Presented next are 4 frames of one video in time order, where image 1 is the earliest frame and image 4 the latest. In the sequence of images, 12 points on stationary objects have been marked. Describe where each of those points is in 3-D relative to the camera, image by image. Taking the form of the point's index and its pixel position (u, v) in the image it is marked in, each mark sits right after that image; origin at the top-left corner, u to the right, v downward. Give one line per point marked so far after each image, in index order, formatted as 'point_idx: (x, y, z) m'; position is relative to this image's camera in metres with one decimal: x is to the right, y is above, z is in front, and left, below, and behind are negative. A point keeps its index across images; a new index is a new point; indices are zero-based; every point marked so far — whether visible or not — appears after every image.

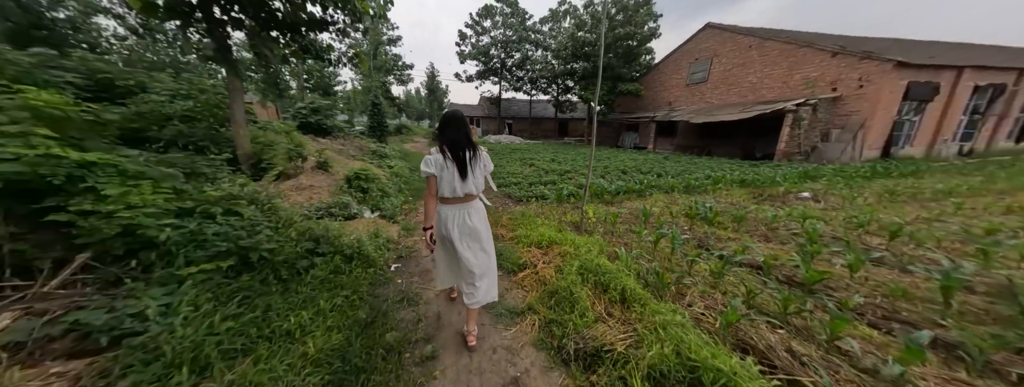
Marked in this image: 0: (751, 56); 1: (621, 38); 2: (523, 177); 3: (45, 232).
0: (+9.9, +5.6, +10.7) m
1: (+5.7, +8.0, +13.7) m
2: (+0.3, +0.4, +6.8) m
3: (-2.6, -0.2, +1.5) m
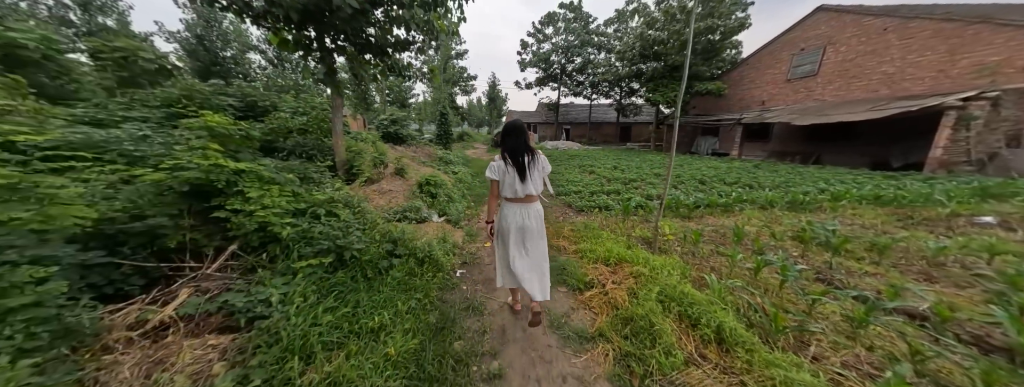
0: (+12.1, +5.0, +8.5) m
1: (+8.7, +7.4, +12.3) m
2: (+1.7, +0.2, +6.5) m
3: (-2.2, -0.2, +1.9) m
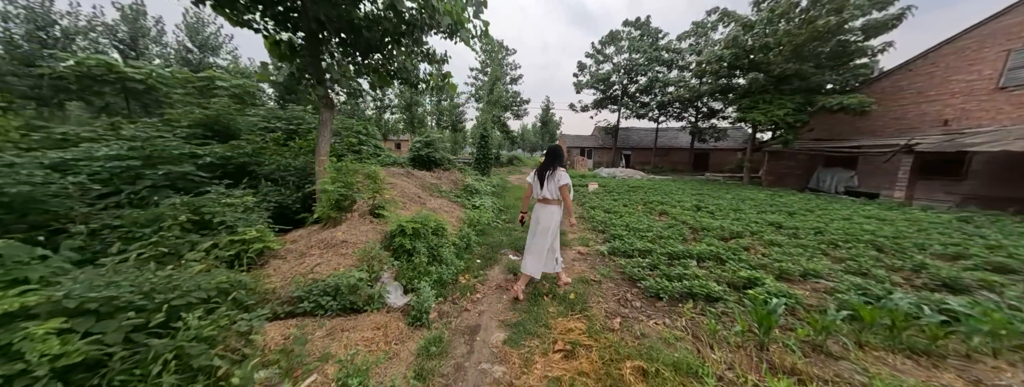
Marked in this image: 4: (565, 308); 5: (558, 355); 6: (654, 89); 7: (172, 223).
0: (+13.2, +3.3, +4.6) m
1: (+10.8, +5.6, +9.1) m
2: (+2.3, -0.7, +4.3) m
3: (-2.4, -0.5, +0.6) m
4: (+0.5, -1.0, +2.4) m
5: (+0.3, -1.1, +1.8) m
6: (+9.7, +7.1, +17.9) m
7: (-2.9, -0.3, +2.2) m
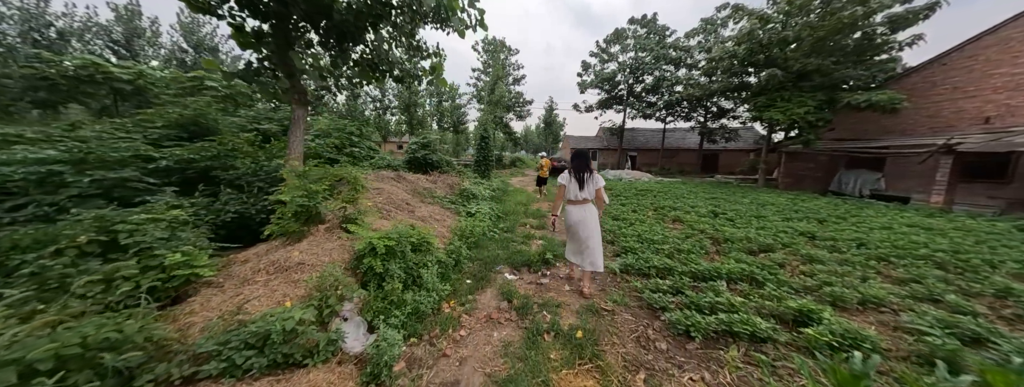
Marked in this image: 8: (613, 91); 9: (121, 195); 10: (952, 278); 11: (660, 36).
0: (+13.1, +3.2, +3.9) m
1: (+10.8, +5.5, +8.5) m
2: (+2.3, -0.8, +3.7) m
3: (-2.5, -0.6, +0.1) m
4: (+0.4, -1.1, +1.9) m
5: (+0.2, -1.2, +1.3) m
6: (+9.8, +6.9, +17.3) m
7: (-2.9, -0.3, +1.7) m
8: (+7.4, +7.4, +19.1) m
9: (-4.0, 0.0, +2.7) m
10: (+4.9, -0.9, +3.0) m
11: (+9.9, +10.7, +17.8) m
